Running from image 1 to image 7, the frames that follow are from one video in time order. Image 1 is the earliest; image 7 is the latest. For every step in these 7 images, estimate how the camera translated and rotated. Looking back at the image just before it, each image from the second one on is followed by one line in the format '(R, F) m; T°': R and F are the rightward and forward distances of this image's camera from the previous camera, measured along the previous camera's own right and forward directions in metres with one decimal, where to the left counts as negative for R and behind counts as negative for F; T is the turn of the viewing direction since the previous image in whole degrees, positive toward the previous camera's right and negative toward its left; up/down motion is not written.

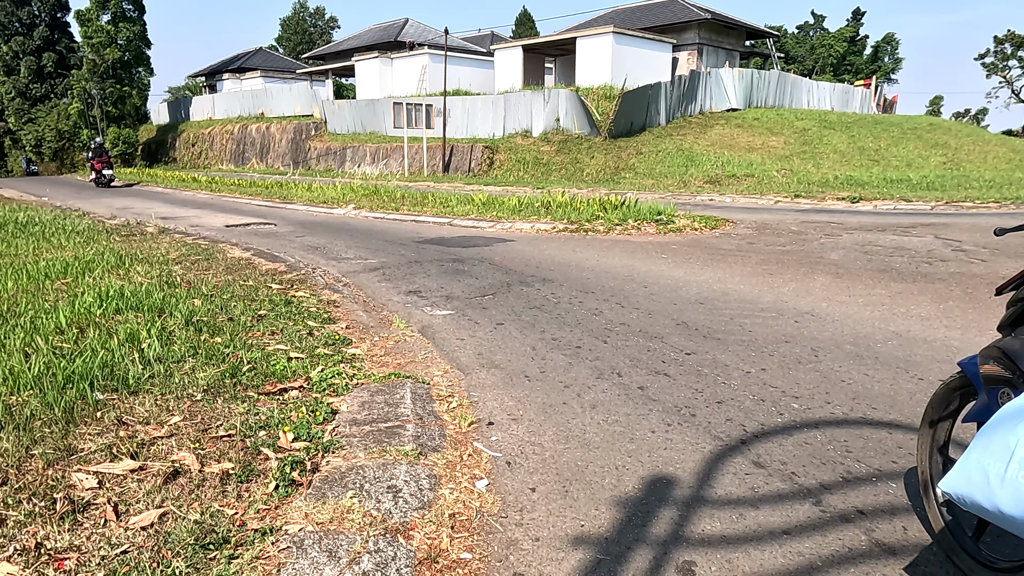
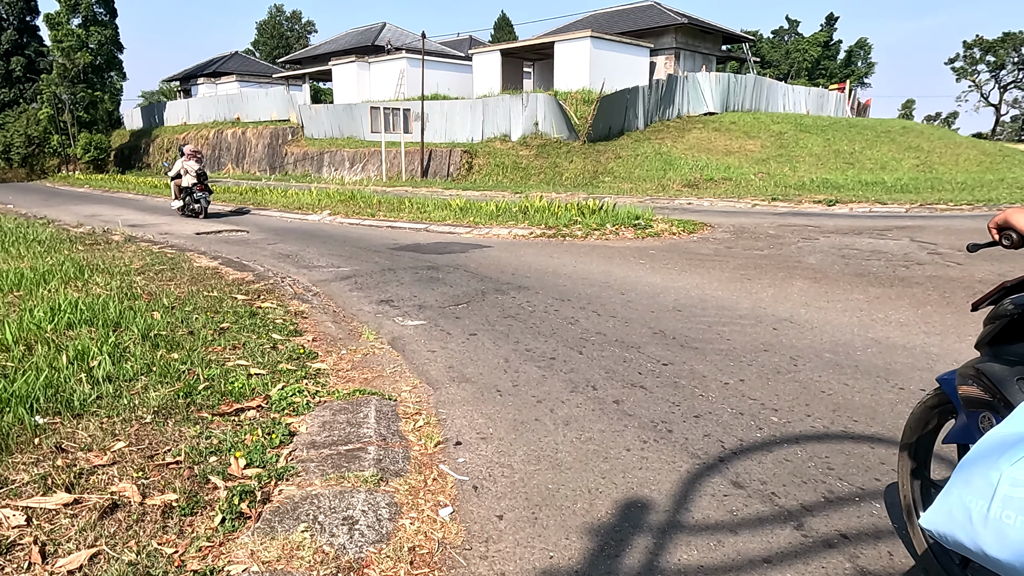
(+0.1, +0.1) m; +2°
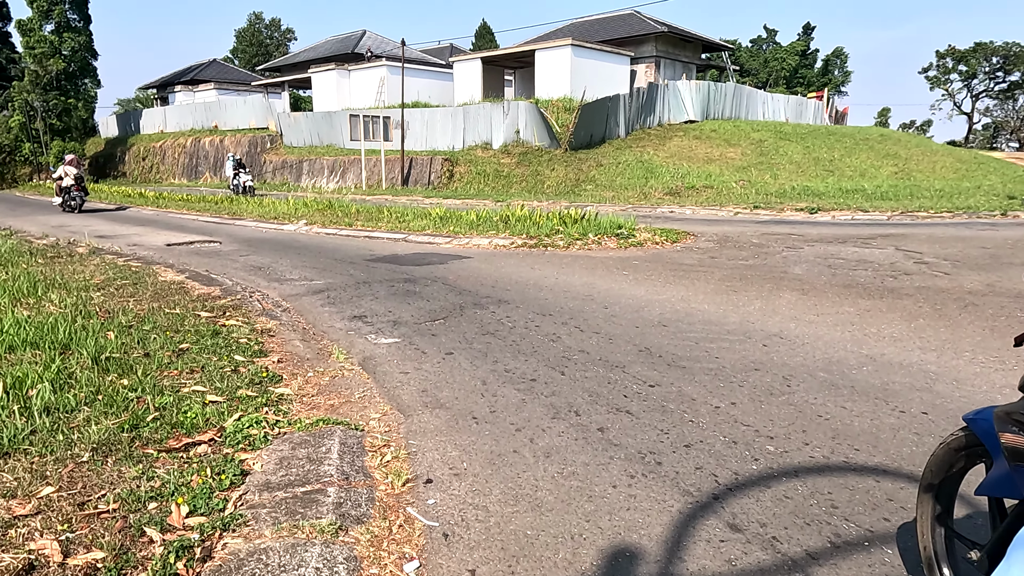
(0.0, +0.2) m; +1°
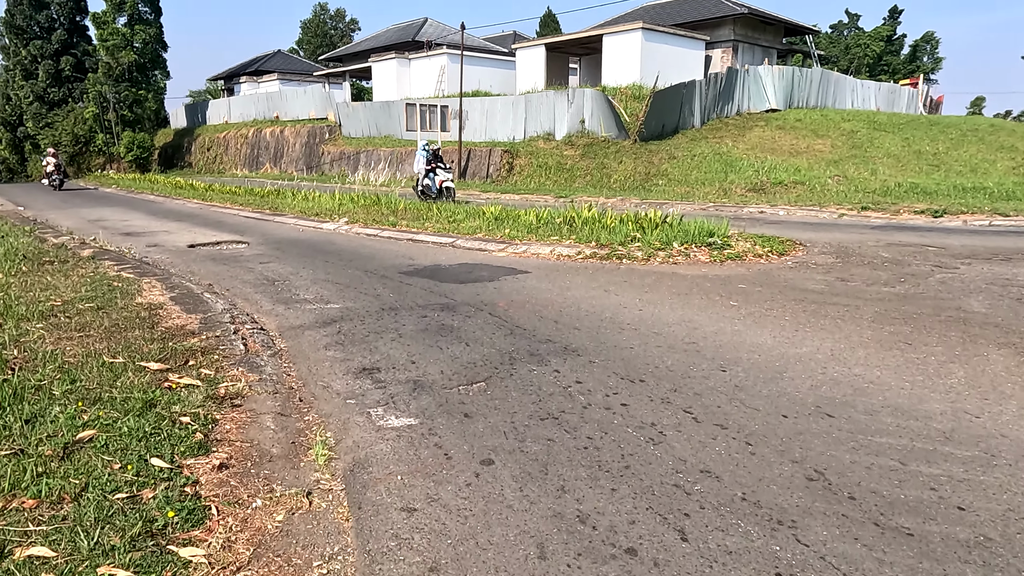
(-0.1, +1.8) m; -5°
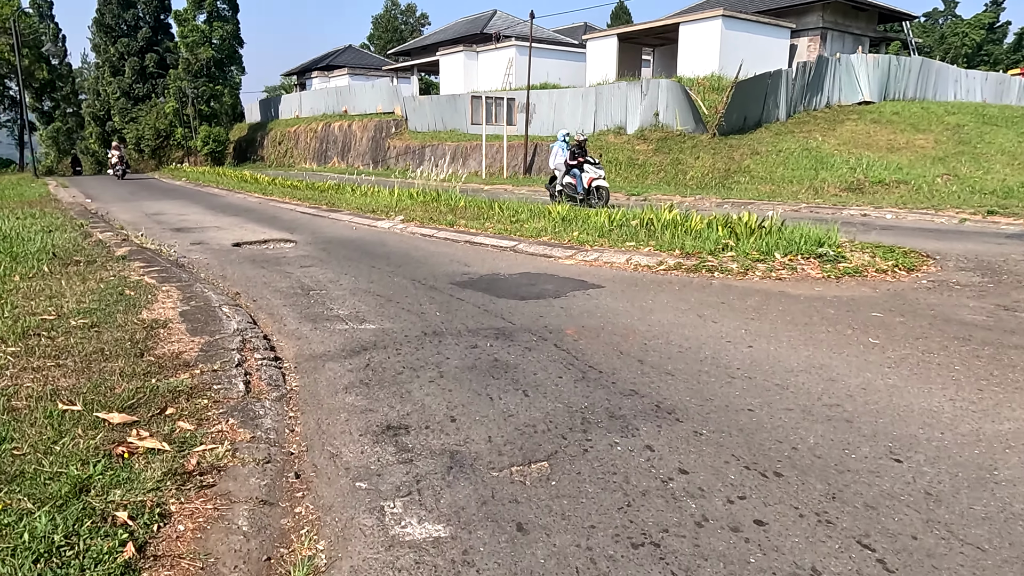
(-0.1, +1.1) m; -5°
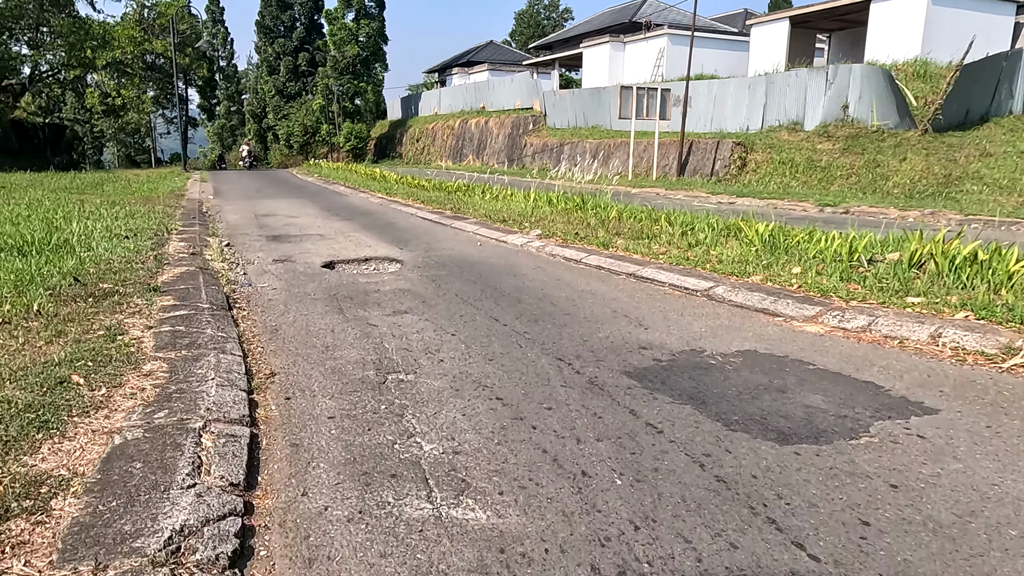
(-0.6, +2.8) m; -11°
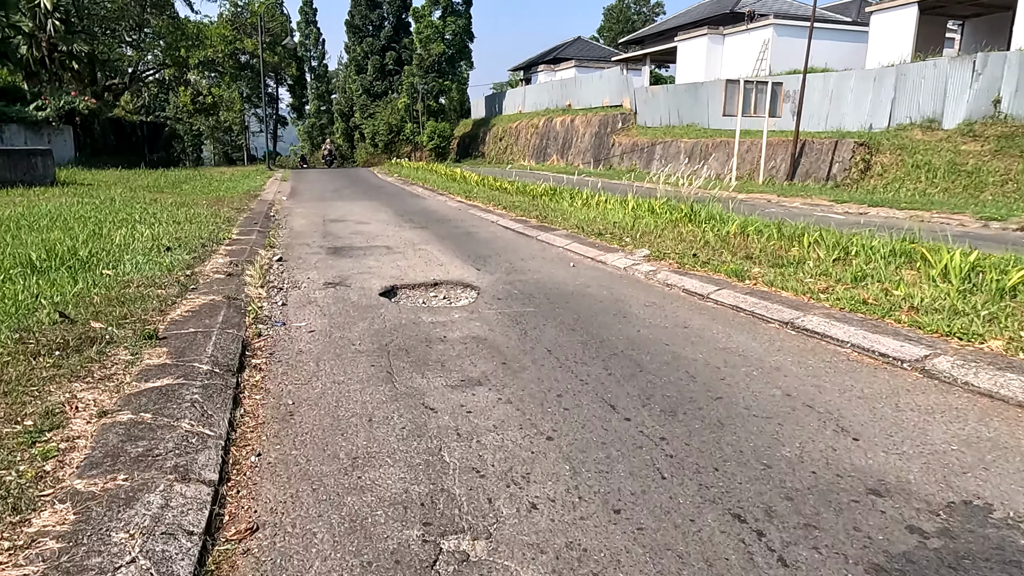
(-0.3, +1.7) m; -7°
